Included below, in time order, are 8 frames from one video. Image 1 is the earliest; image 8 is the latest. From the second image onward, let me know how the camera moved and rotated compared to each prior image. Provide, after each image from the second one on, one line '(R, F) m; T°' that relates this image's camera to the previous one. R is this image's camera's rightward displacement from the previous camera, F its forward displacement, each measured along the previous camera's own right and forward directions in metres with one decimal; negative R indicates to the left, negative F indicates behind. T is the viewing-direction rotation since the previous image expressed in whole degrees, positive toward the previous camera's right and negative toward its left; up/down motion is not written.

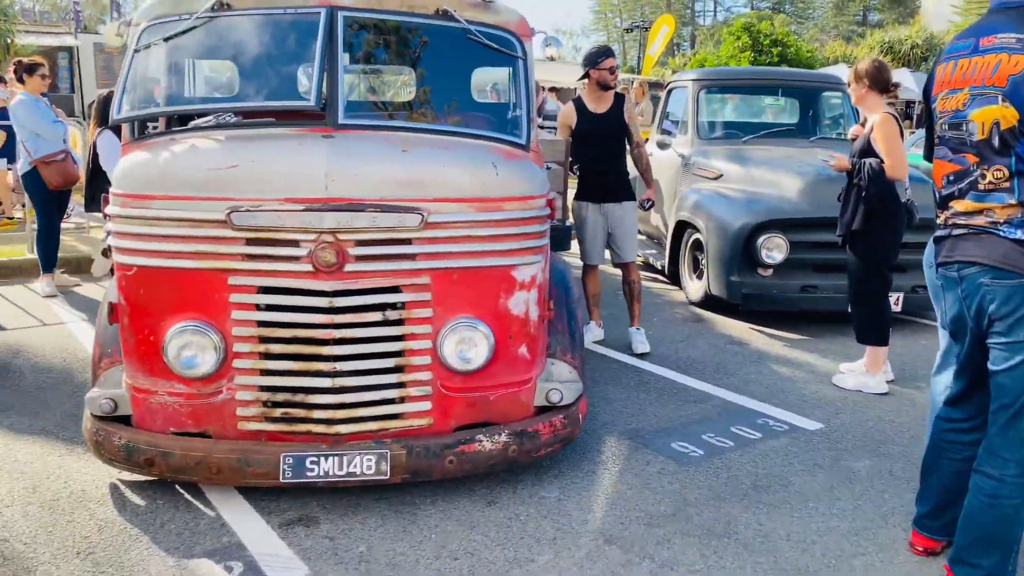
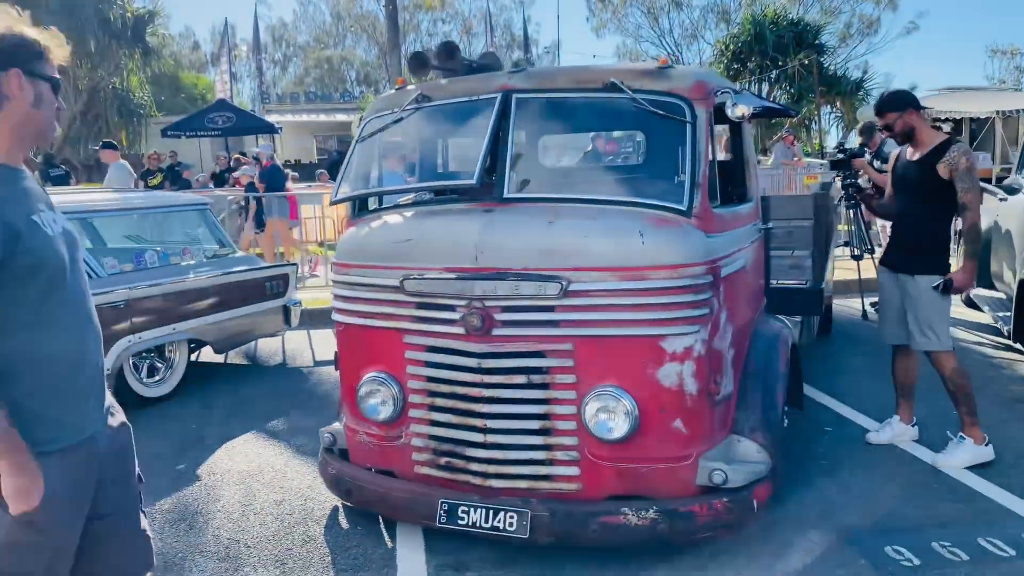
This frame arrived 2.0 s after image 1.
(+1.1, +0.2) m; -27°
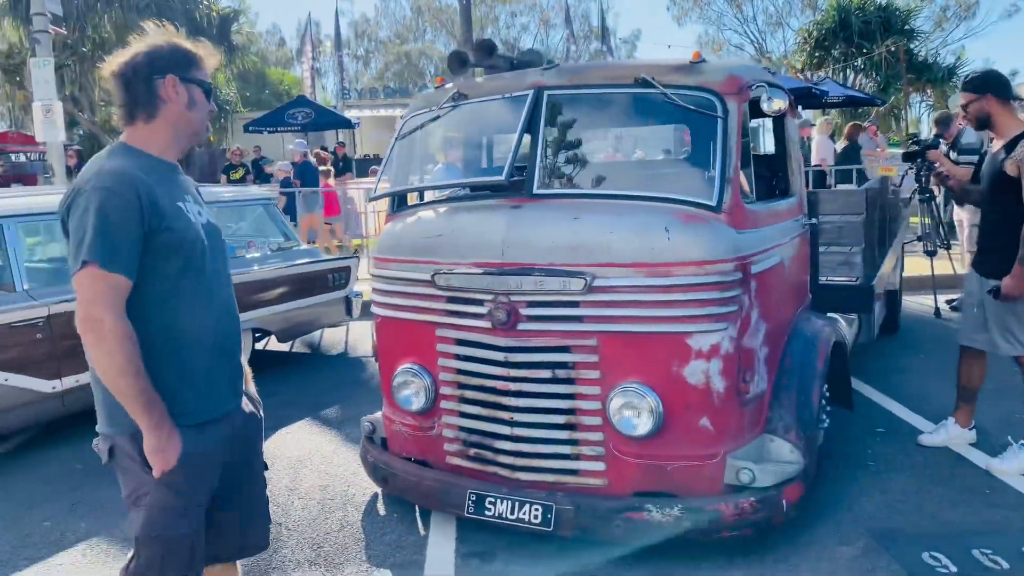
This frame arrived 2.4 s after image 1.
(+0.2, 0.0) m; -5°
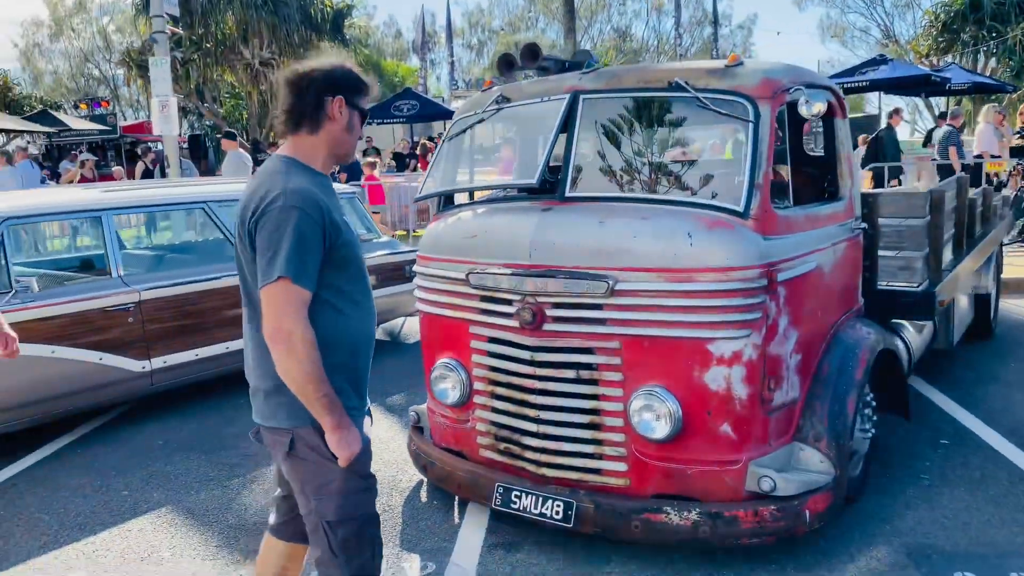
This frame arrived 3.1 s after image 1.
(+0.4, -0.1) m; -8°
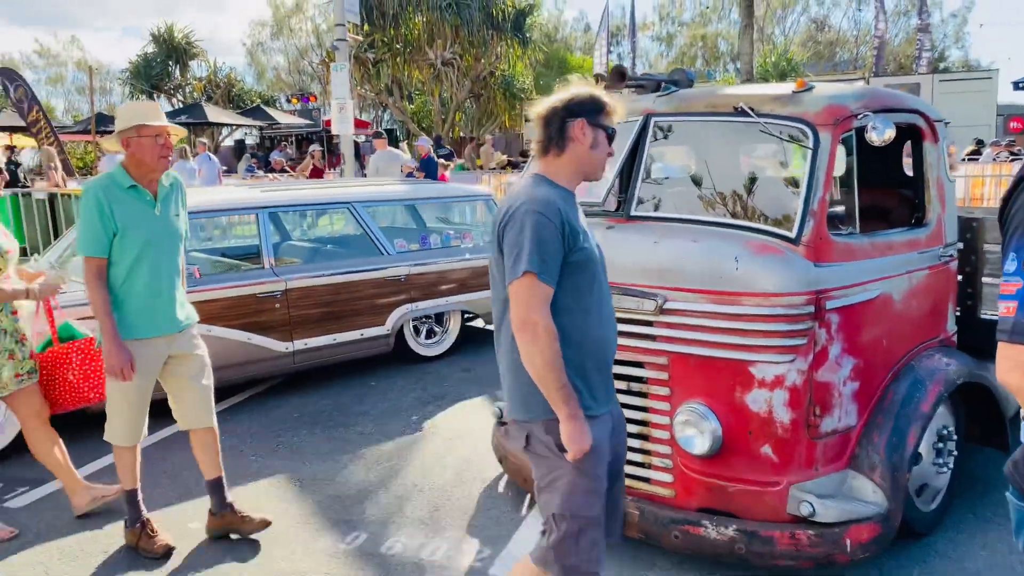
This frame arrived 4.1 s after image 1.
(+0.6, -0.2) m; -13°
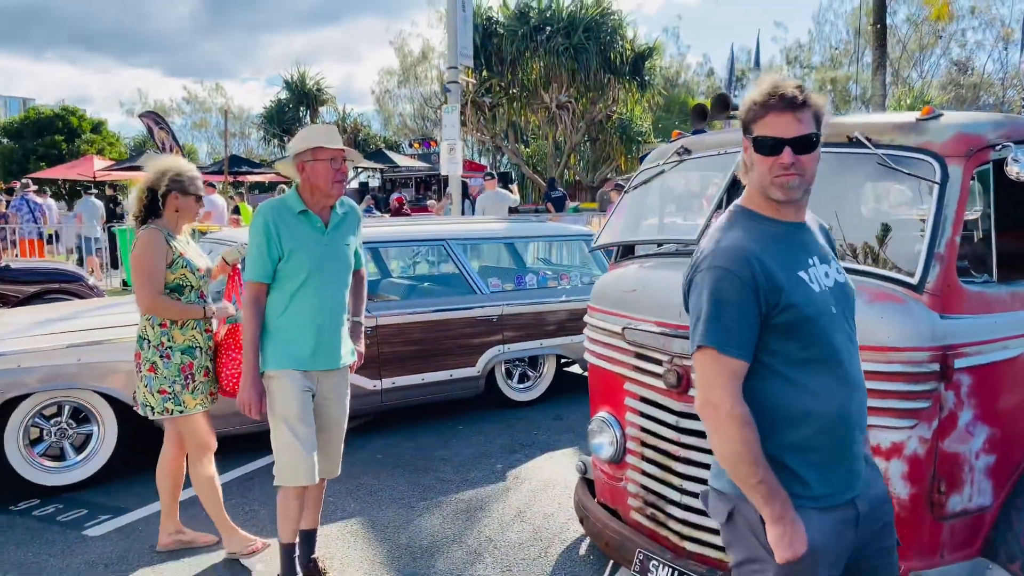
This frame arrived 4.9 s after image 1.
(+0.1, +0.3) m; -8°
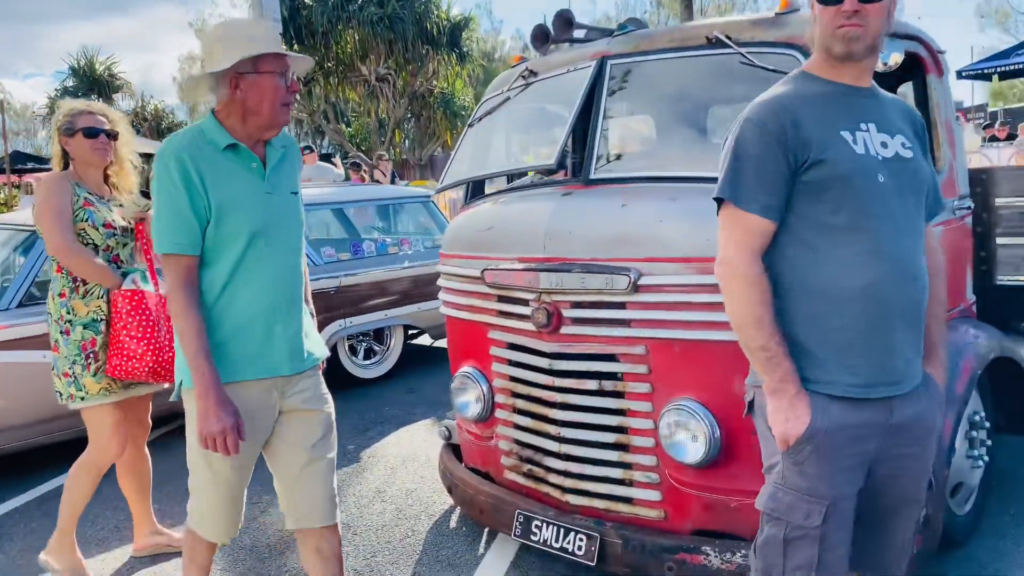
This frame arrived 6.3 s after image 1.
(0.0, +0.4) m; +11°
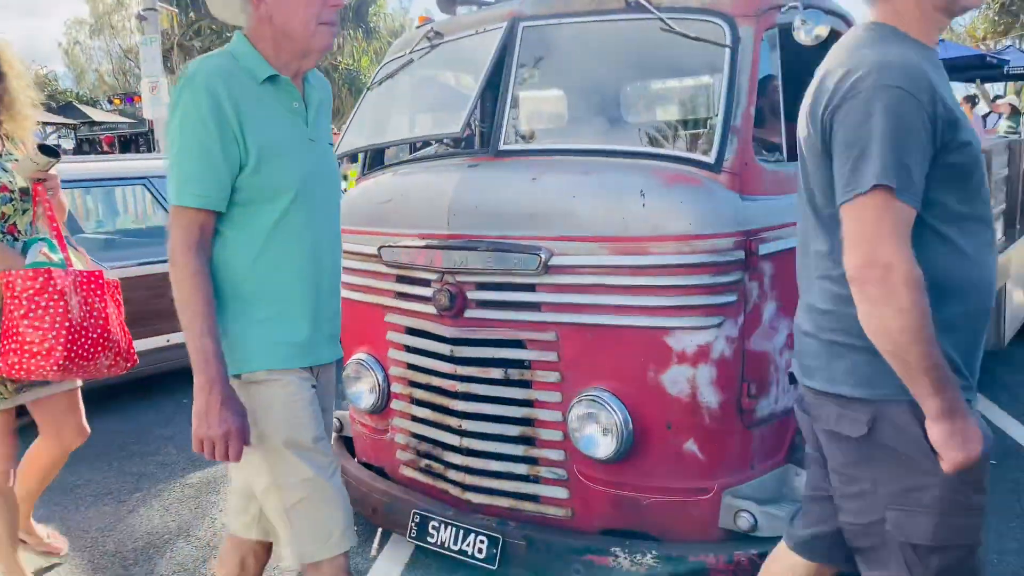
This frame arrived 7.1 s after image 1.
(0.0, +0.3) m; +6°
